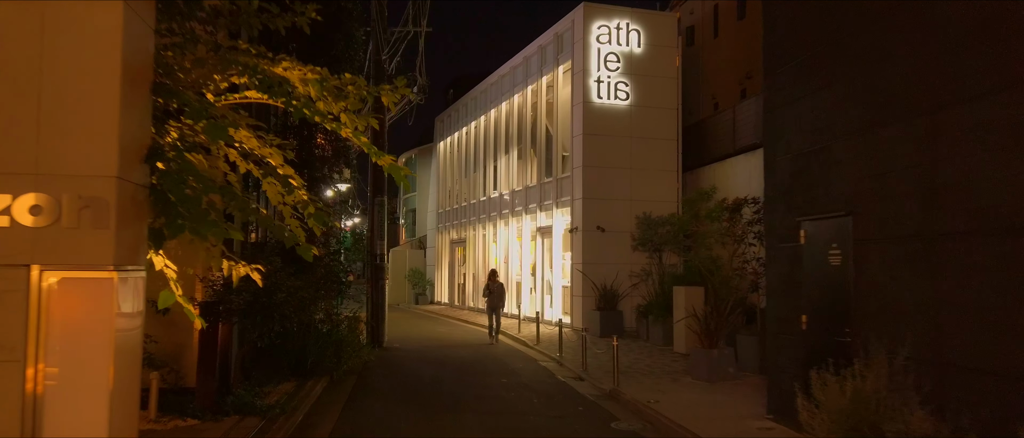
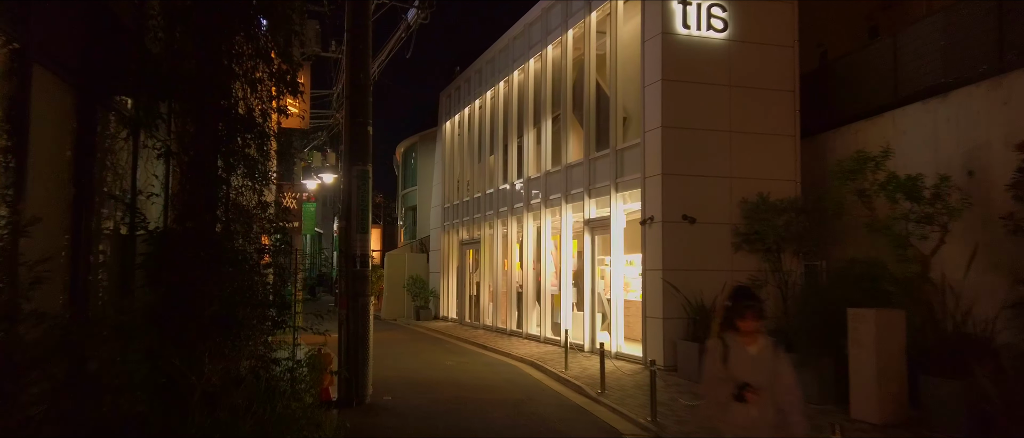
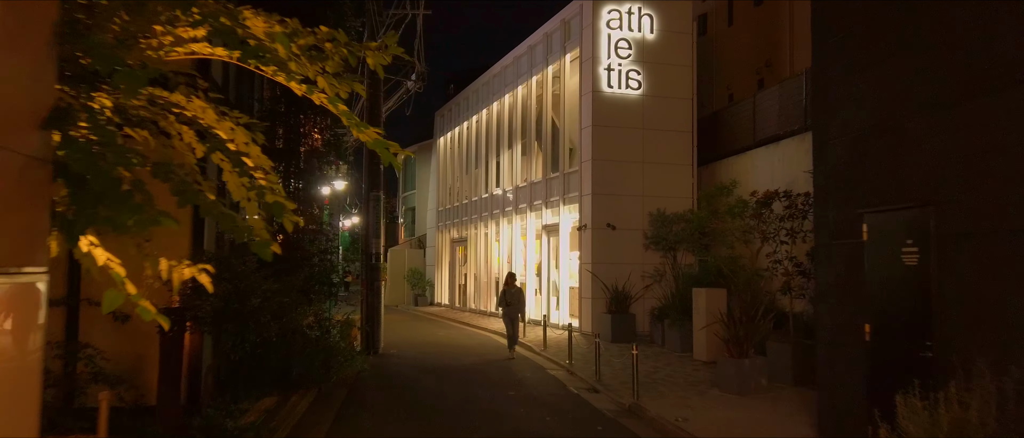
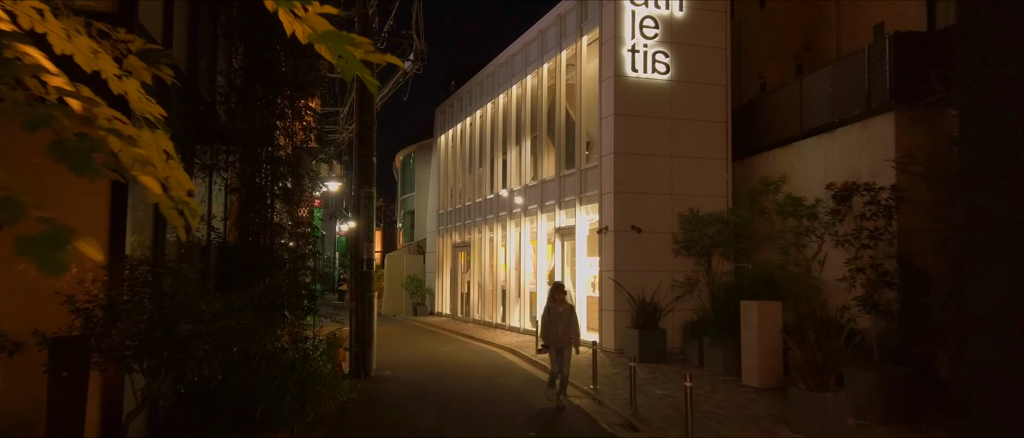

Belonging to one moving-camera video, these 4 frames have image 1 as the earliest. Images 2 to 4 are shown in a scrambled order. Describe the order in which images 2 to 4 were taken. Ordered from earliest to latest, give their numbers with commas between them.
3, 4, 2
